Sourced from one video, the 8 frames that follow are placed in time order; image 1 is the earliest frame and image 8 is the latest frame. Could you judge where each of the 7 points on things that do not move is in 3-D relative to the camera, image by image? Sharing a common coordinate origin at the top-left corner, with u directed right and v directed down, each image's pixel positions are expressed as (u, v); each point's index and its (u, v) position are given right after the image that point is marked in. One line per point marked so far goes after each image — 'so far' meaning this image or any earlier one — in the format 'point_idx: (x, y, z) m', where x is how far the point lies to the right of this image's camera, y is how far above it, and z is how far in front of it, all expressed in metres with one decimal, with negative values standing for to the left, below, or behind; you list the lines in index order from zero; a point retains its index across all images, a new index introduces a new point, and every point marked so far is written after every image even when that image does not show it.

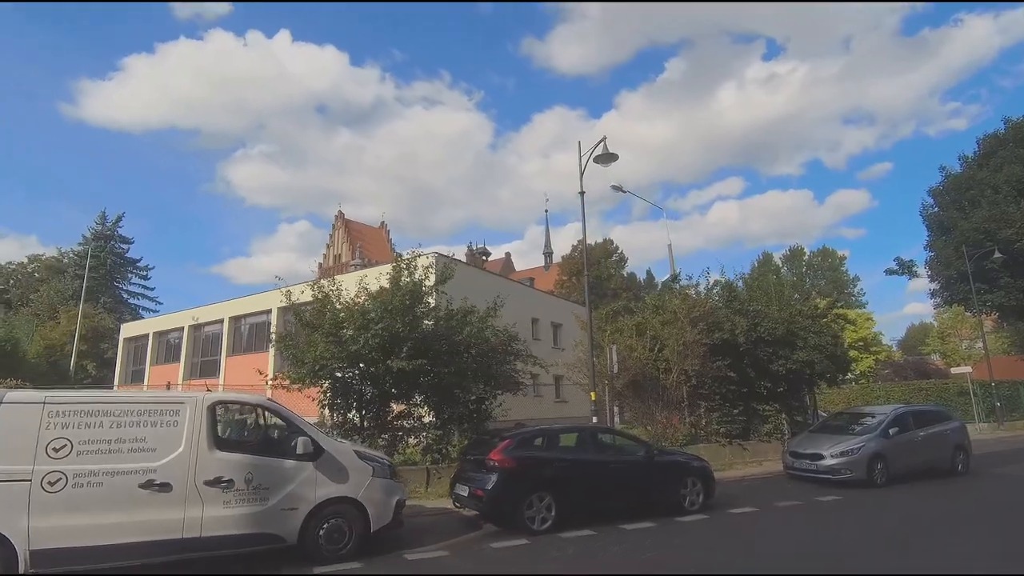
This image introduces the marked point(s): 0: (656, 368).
0: (+4.1, -2.3, +15.9) m
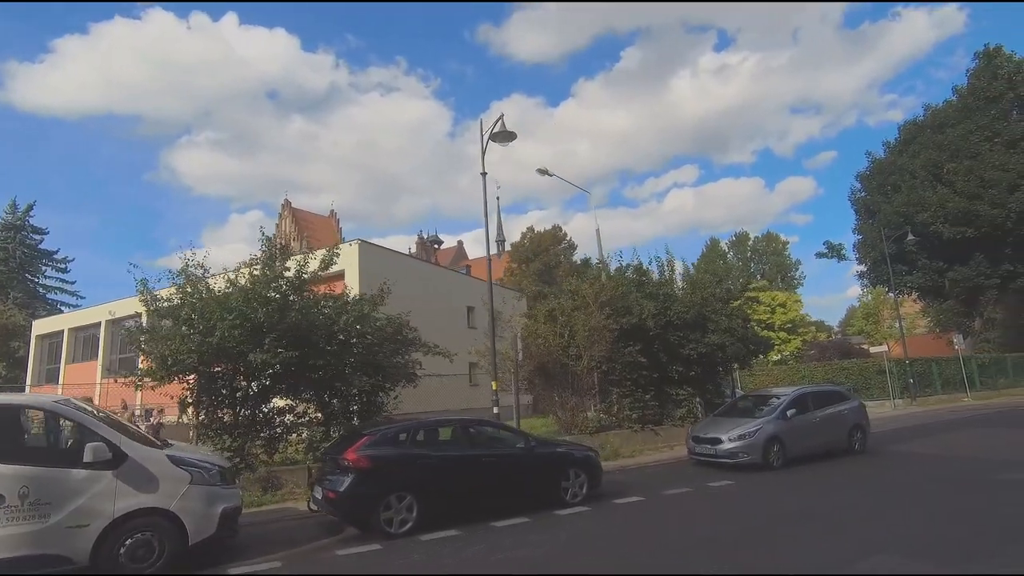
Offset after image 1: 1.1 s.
0: (+1.5, -1.9, +15.5) m
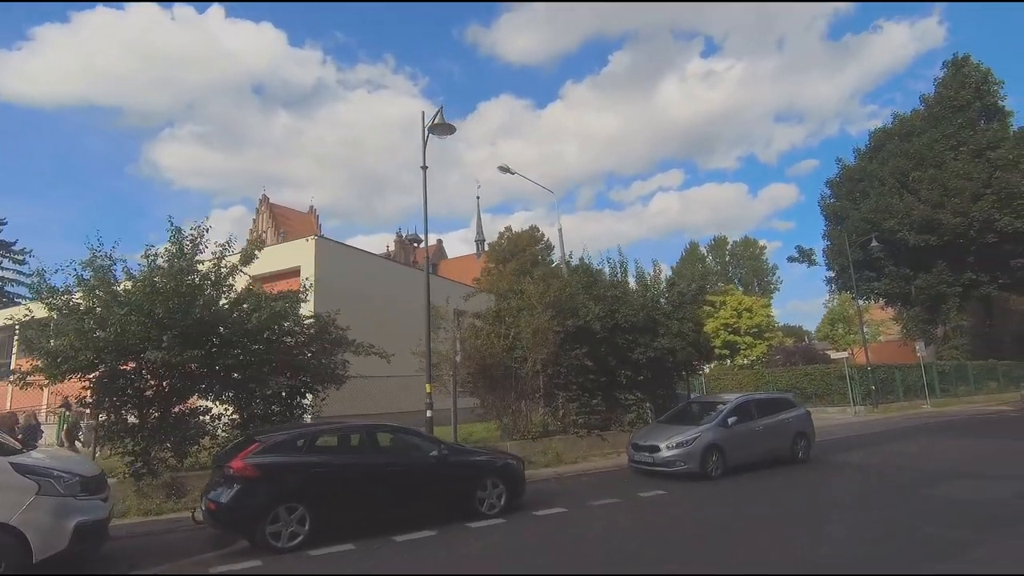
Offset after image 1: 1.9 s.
0: (-0.1, -1.9, +15.0) m
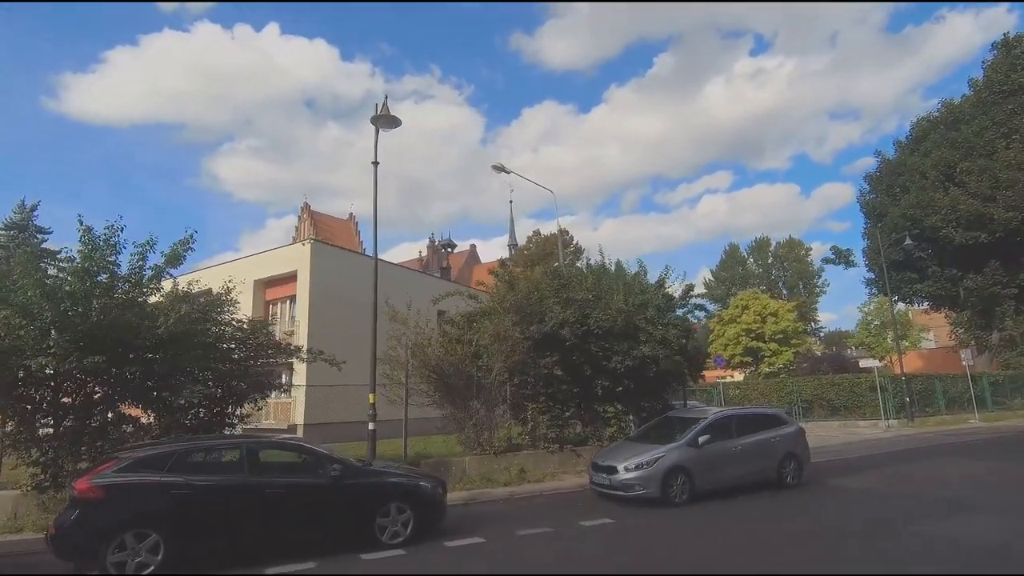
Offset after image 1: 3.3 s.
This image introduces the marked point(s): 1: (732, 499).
0: (-1.0, -2.0, +14.0) m
1: (+4.4, -4.3, +11.2) m
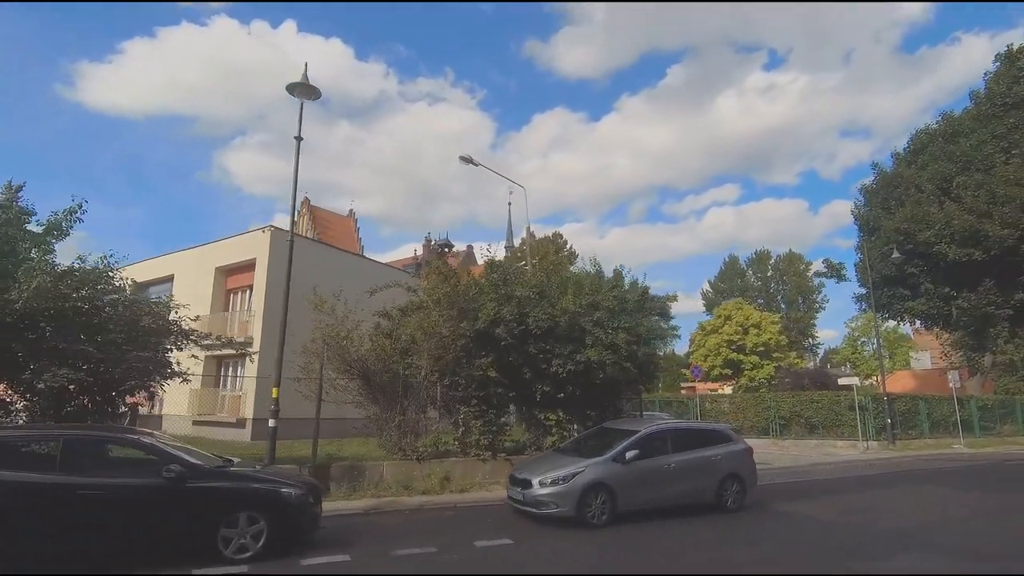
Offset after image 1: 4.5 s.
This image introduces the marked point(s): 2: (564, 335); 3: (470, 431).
0: (-2.6, -1.7, +12.9) m
1: (+2.7, -4.2, +10.1) m
2: (+1.3, -1.1, +13.6) m
3: (-1.0, -3.4, +13.1) m
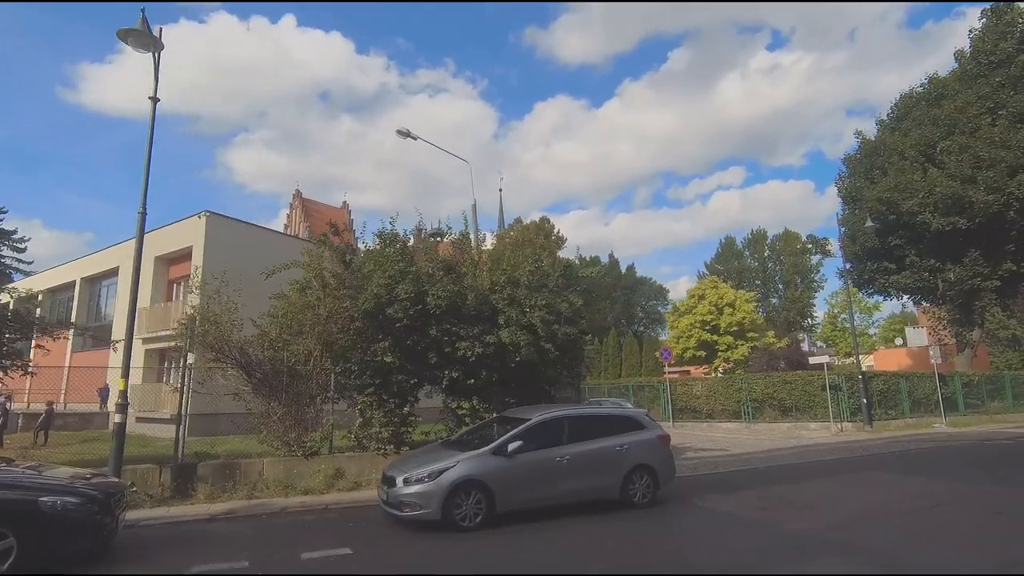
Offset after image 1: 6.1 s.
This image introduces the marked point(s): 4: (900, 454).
0: (-4.7, -1.3, +11.6) m
1: (+0.6, -3.7, +8.8) m
2: (-0.9, -0.6, +12.2) m
3: (-3.1, -2.9, +11.9) m
4: (+11.6, -5.0, +16.6) m
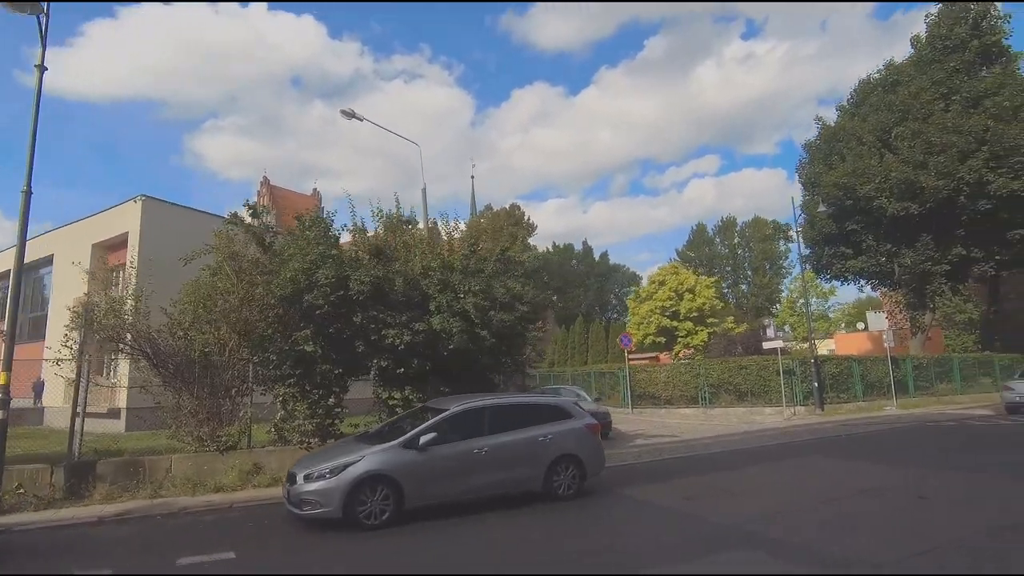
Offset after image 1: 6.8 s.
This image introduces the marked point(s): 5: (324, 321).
0: (-6.2, -1.0, +10.9) m
1: (-0.7, -3.4, +8.4) m
2: (-2.3, -0.2, +11.7) m
3: (-4.5, -2.6, +11.3) m
4: (+10.0, -4.5, +16.7) m
5: (-3.7, -0.7, +11.3) m
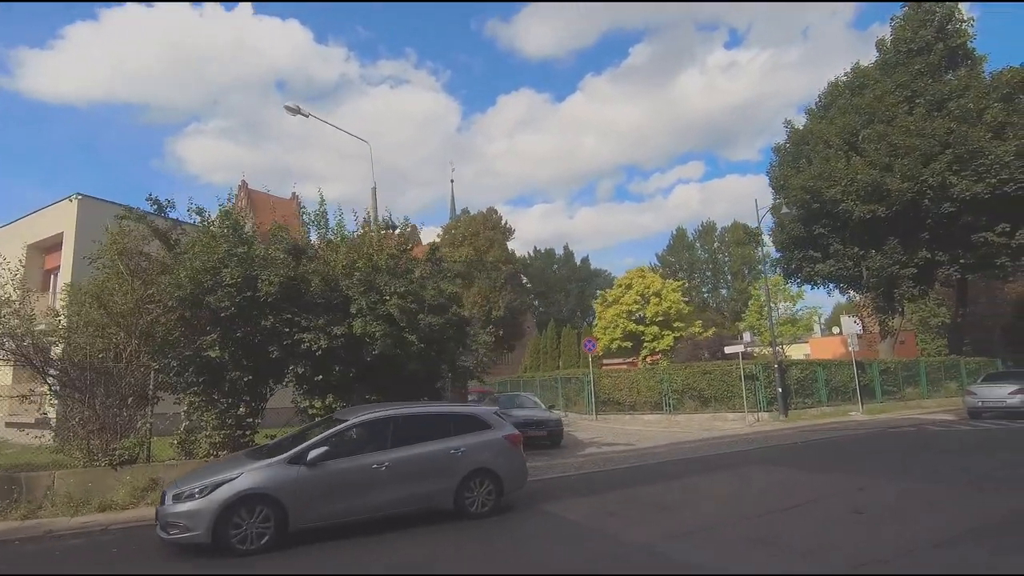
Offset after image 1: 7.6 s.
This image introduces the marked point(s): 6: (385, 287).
0: (-7.6, -1.0, +10.0) m
1: (-2.1, -3.4, +7.6) m
2: (-3.8, -0.3, +10.9) m
3: (-5.9, -2.6, +10.4) m
4: (+8.5, -4.5, +16.1) m
5: (-5.2, -0.7, +10.4) m
6: (-2.5, 0.0, +11.4) m
